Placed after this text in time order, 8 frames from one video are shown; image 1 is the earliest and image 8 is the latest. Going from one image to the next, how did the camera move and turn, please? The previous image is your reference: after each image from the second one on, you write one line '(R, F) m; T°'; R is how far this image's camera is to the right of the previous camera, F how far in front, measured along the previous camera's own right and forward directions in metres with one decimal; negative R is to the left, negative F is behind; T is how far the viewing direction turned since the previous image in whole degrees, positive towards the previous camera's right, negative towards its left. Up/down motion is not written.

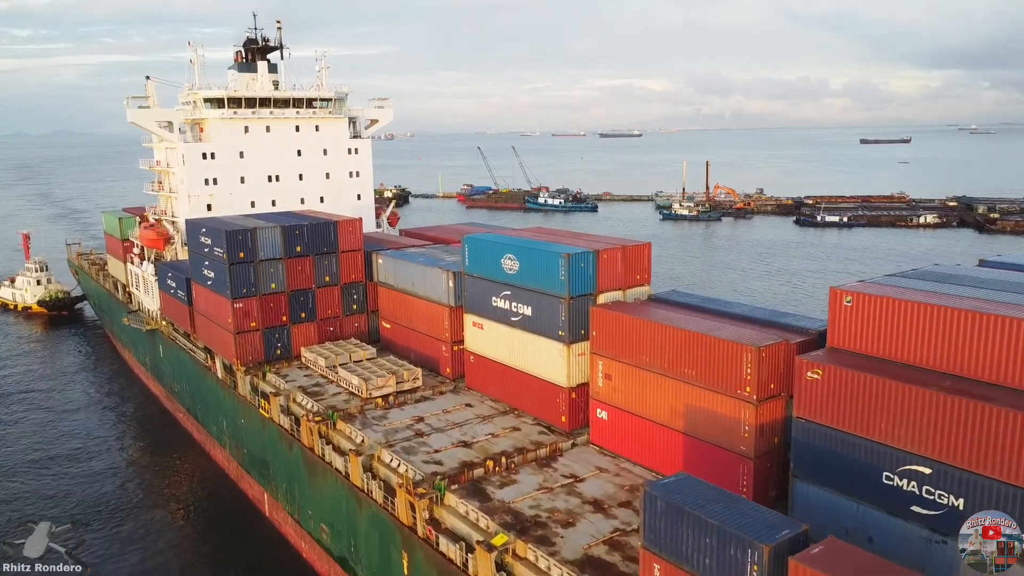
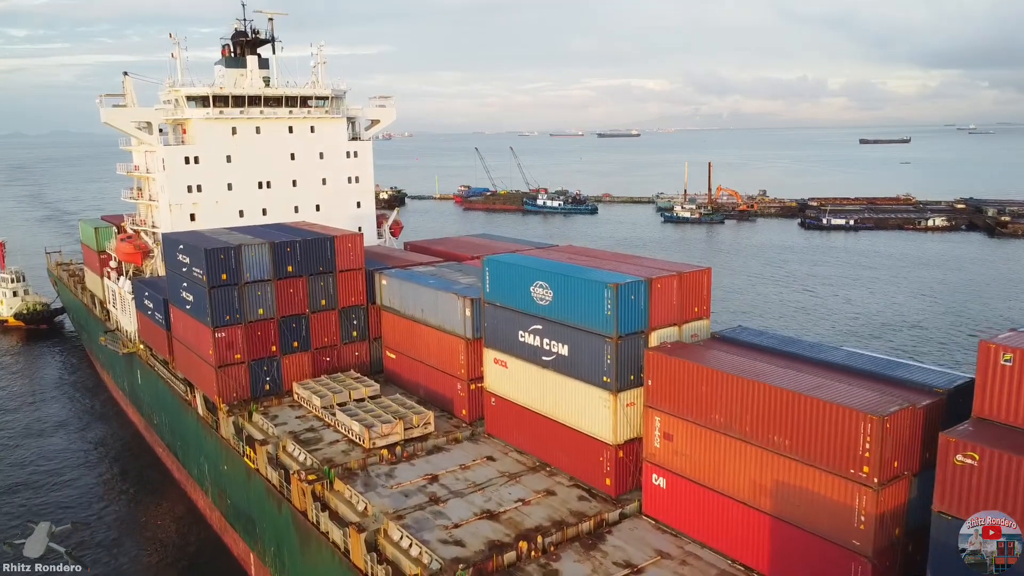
(-0.6, +2.7) m; 0°
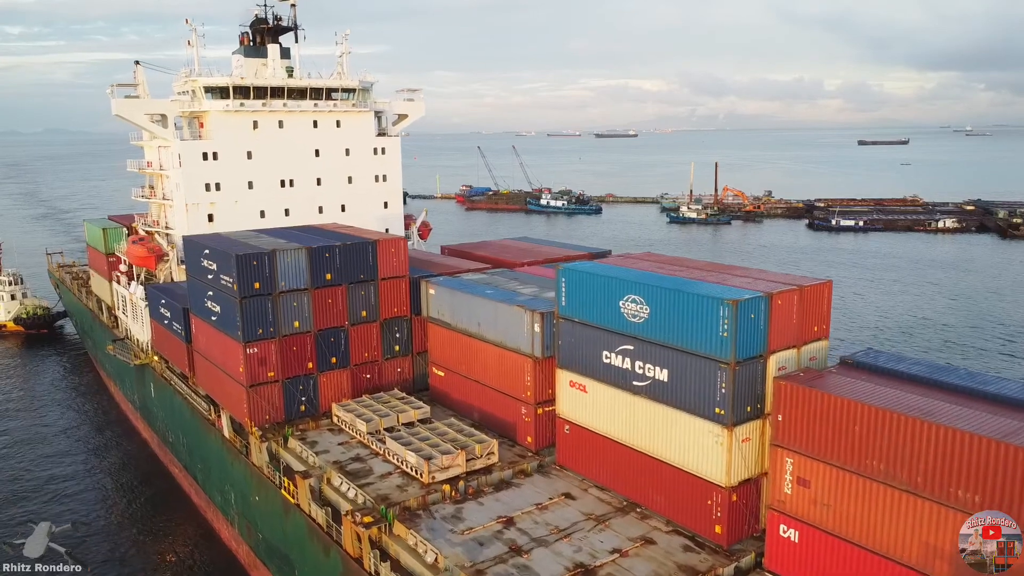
(-1.5, +1.9) m; 0°
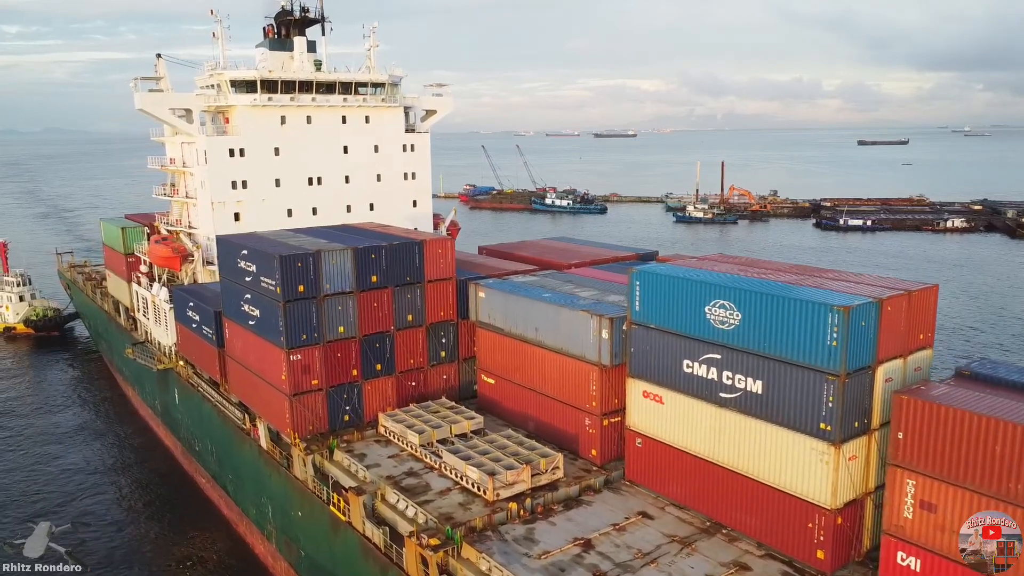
(-1.2, +0.9) m; 0°
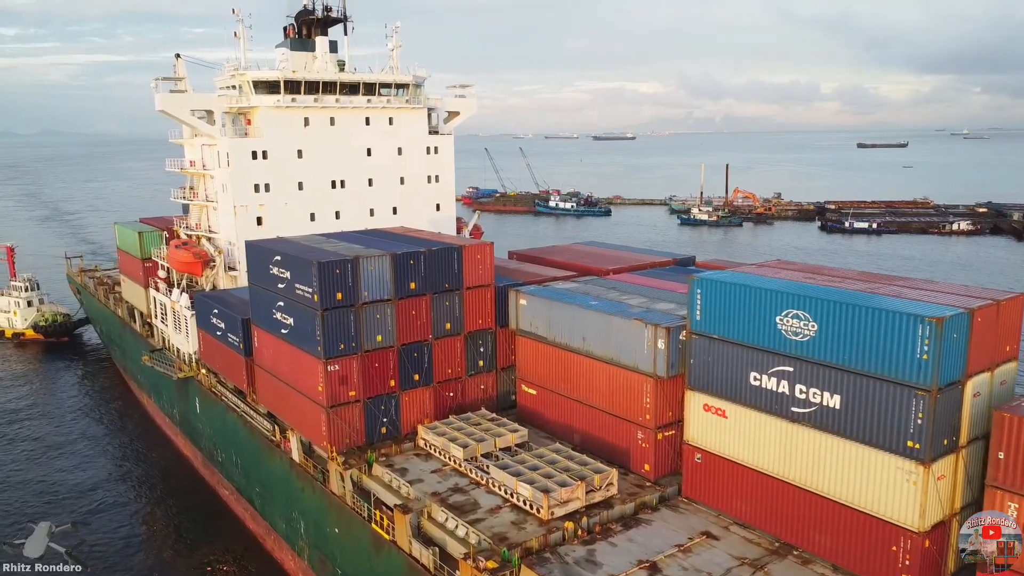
(-0.9, +0.6) m; 0°
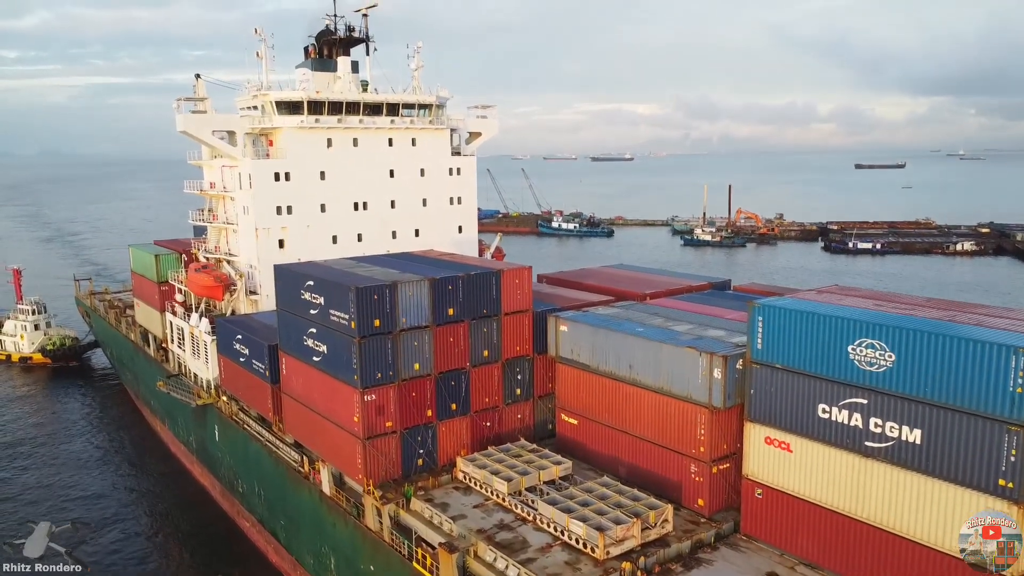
(-0.8, +0.5) m; 0°
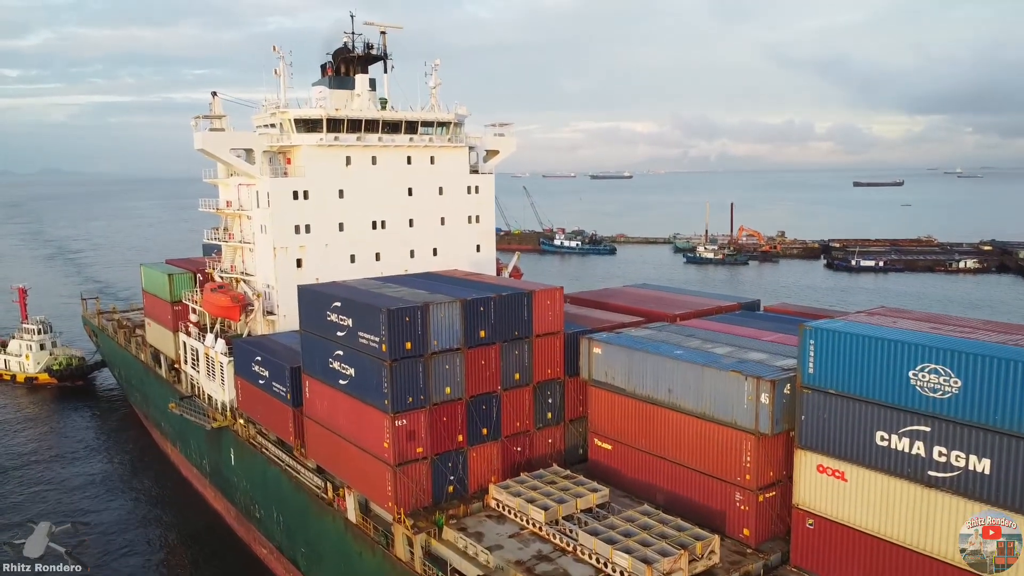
(-0.6, +0.4) m; 0°
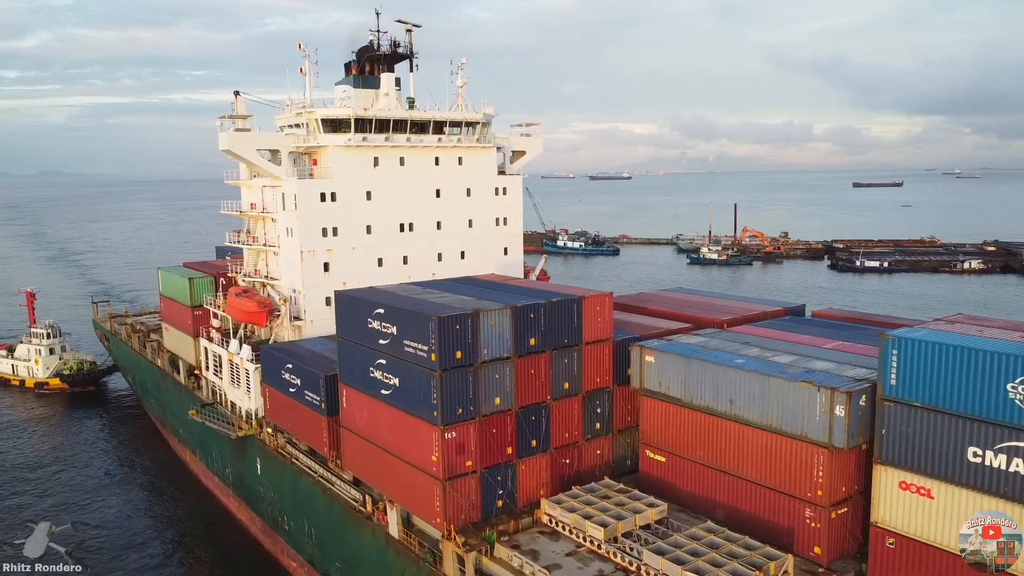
(-0.9, +0.6) m; 0°
